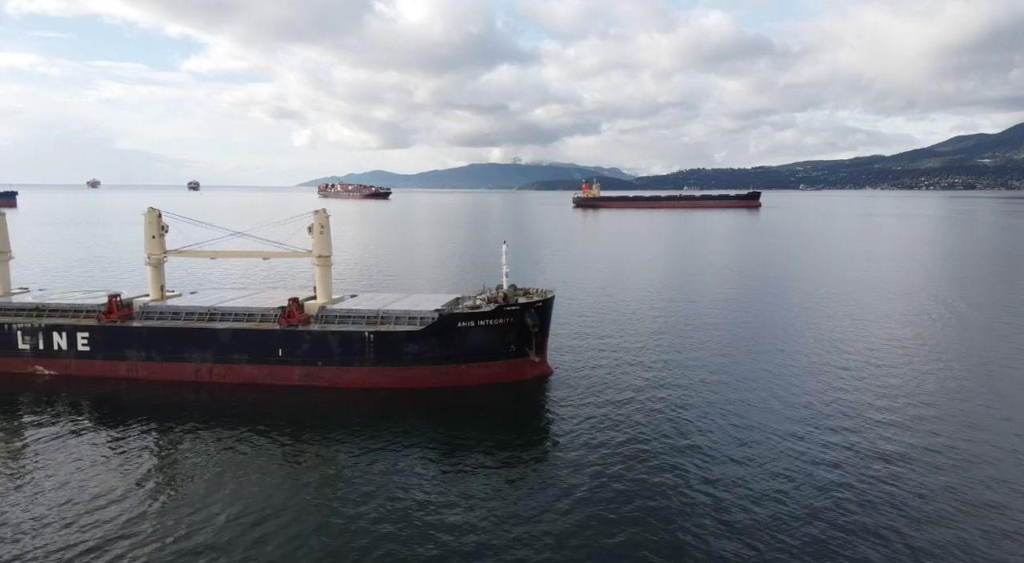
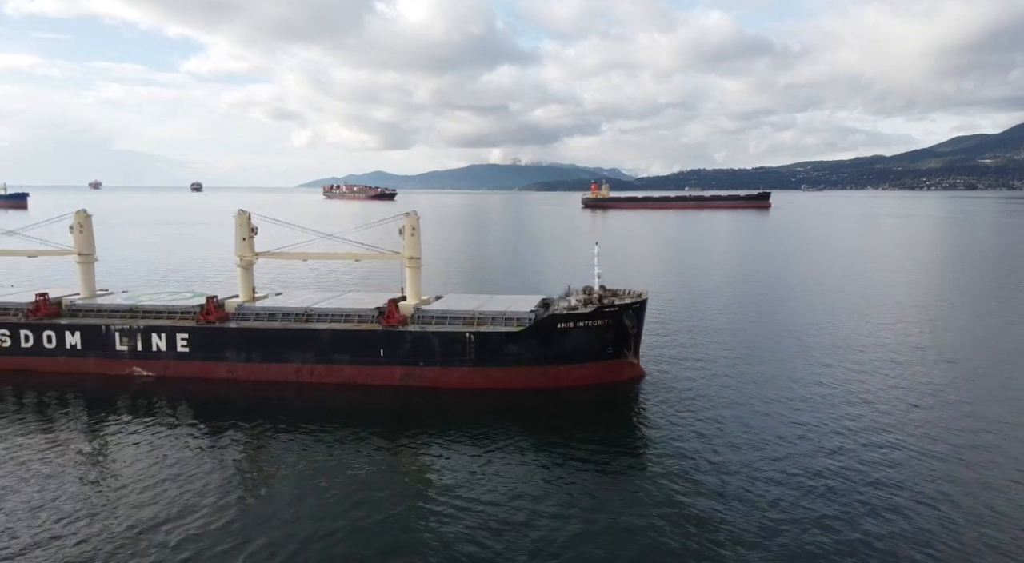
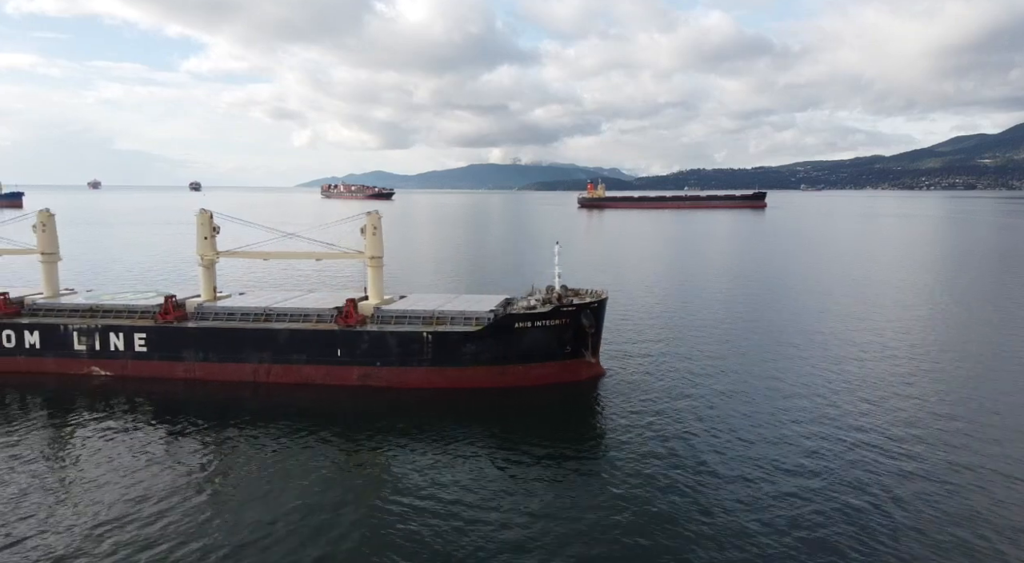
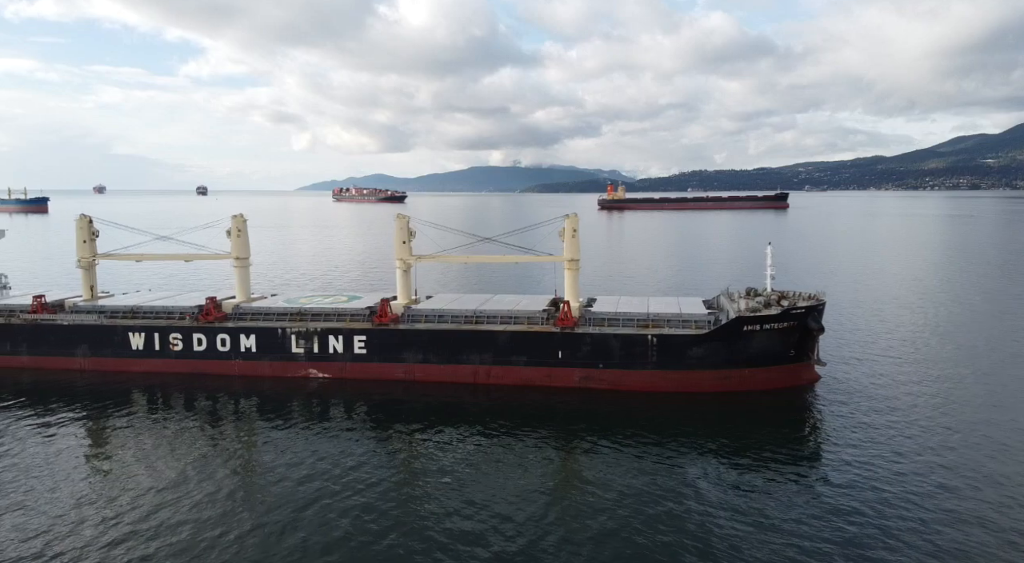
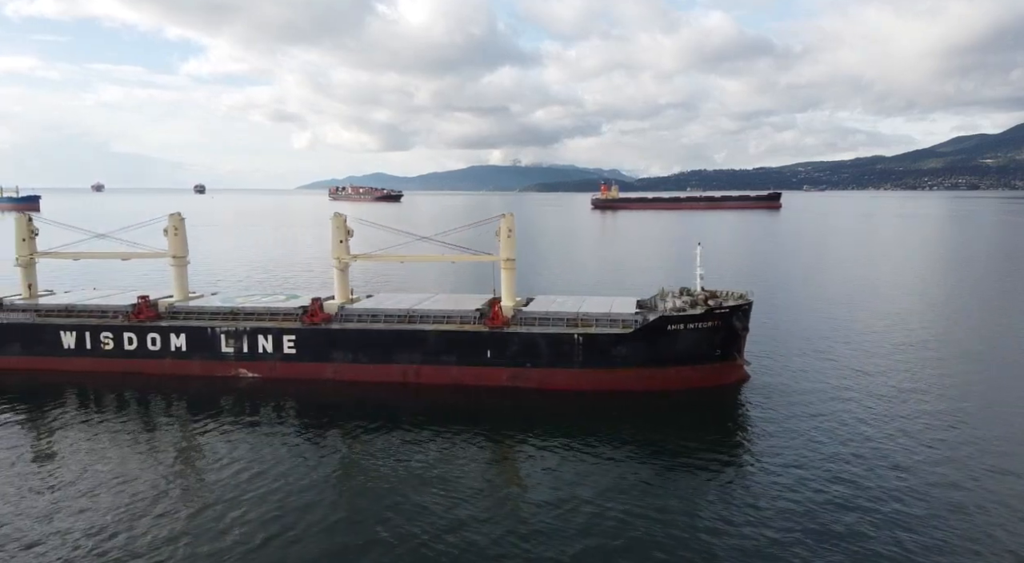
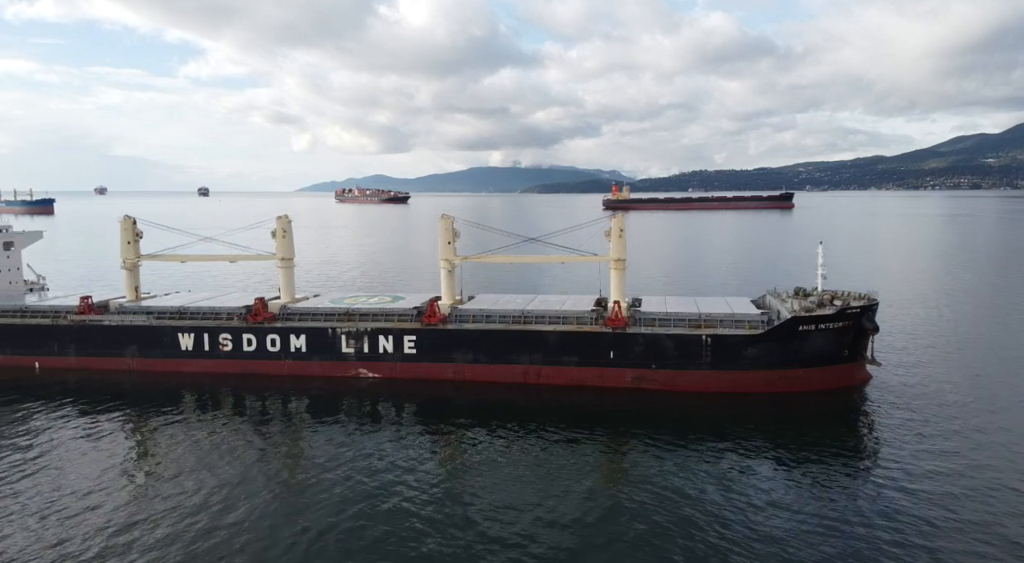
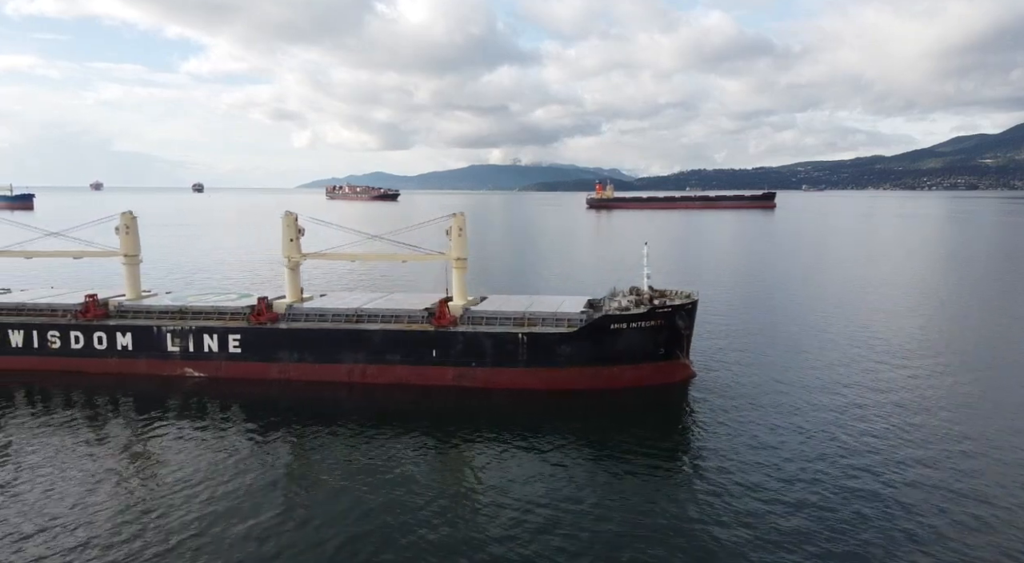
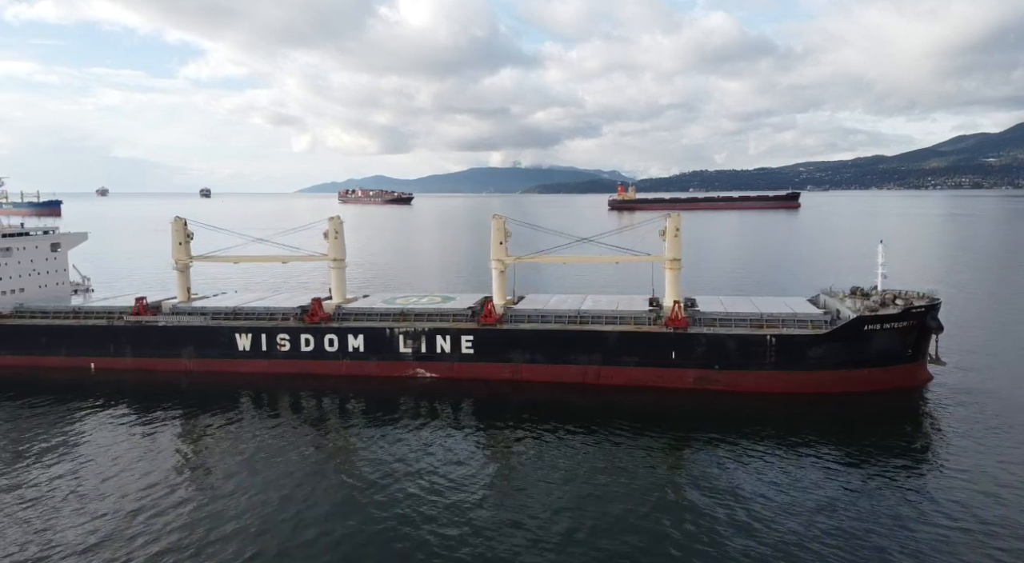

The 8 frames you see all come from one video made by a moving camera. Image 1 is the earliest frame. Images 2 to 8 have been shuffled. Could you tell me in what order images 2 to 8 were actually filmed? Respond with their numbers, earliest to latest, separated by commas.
3, 2, 7, 5, 4, 6, 8
